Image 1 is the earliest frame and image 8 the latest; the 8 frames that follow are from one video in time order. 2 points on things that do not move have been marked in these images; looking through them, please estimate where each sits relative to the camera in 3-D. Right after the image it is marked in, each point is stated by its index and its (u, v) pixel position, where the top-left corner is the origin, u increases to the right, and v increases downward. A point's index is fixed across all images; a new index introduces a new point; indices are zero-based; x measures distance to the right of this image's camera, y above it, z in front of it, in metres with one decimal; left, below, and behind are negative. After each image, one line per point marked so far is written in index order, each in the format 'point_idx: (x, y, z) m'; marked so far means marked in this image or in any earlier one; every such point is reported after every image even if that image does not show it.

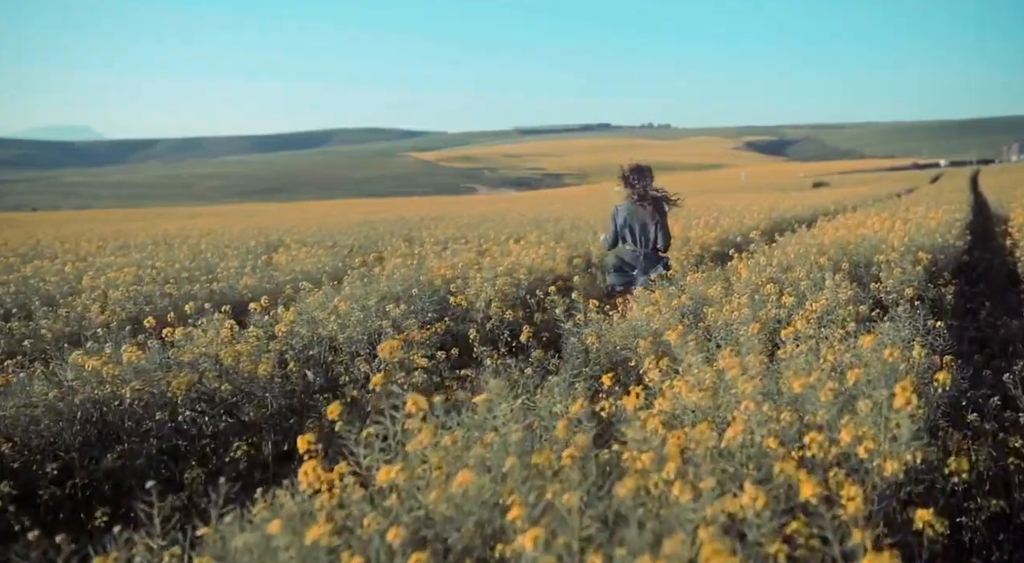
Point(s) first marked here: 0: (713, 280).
0: (+1.5, 0.0, +5.8) m
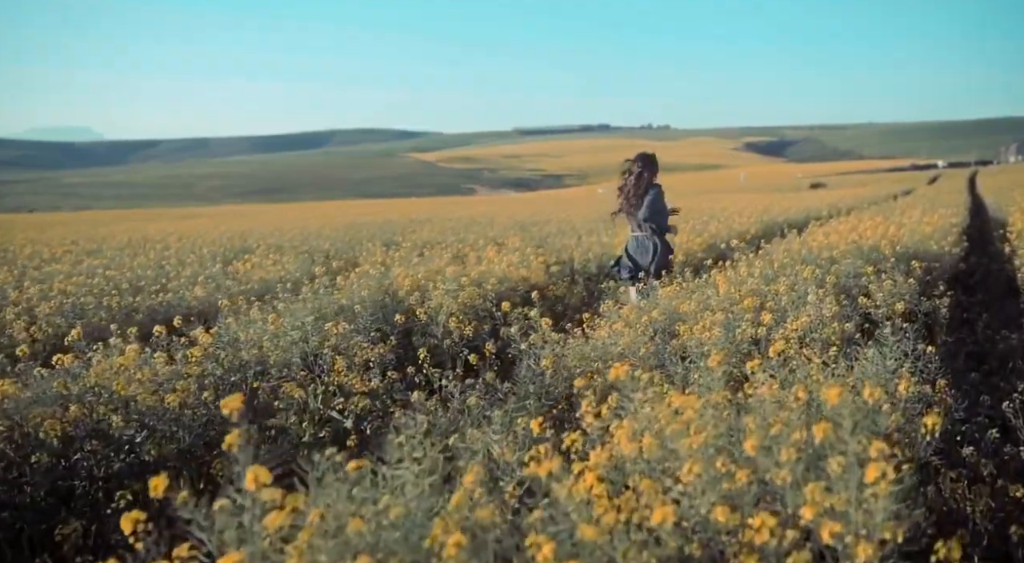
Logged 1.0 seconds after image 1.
0: (+1.2, -0.1, +5.4) m
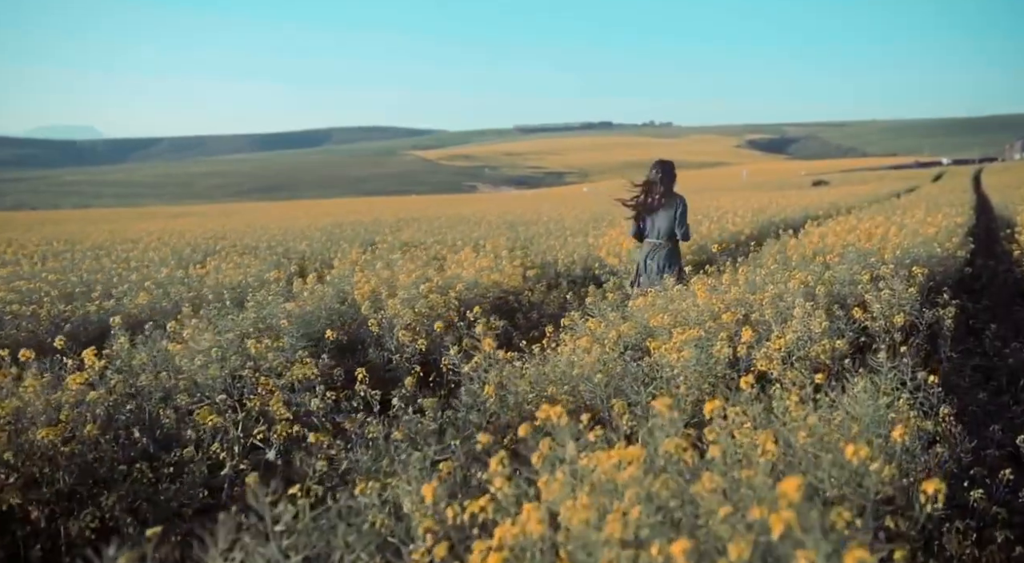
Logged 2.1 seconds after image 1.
0: (+1.0, -0.2, +4.9) m
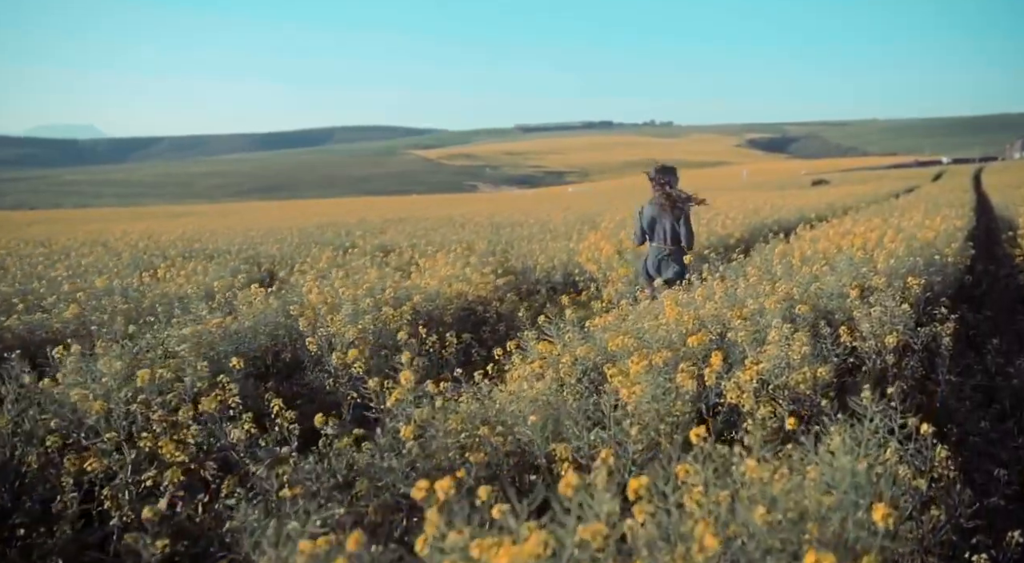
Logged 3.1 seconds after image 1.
0: (+0.7, -0.2, +4.4) m
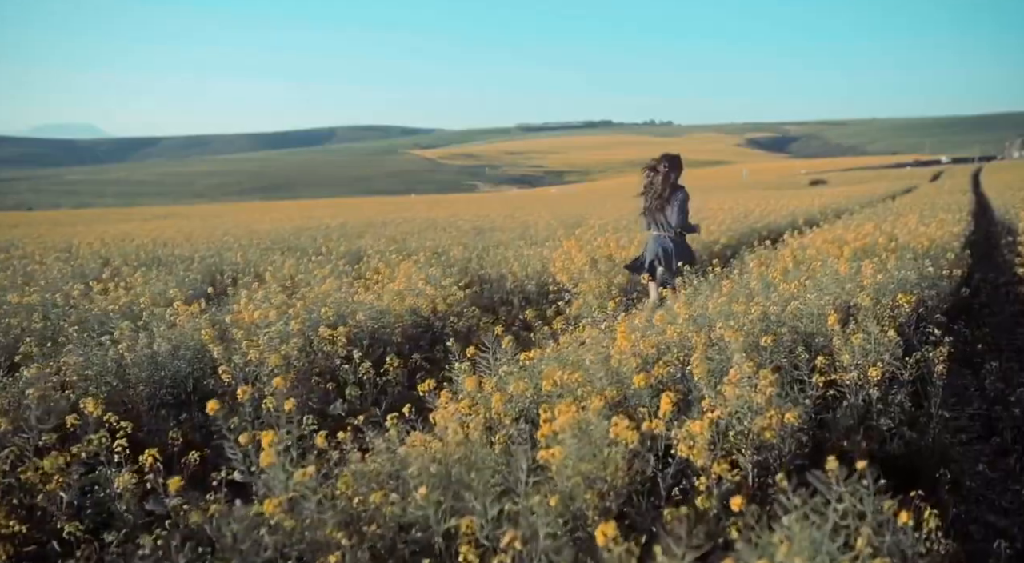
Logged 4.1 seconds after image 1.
0: (+0.3, -0.4, +3.9) m
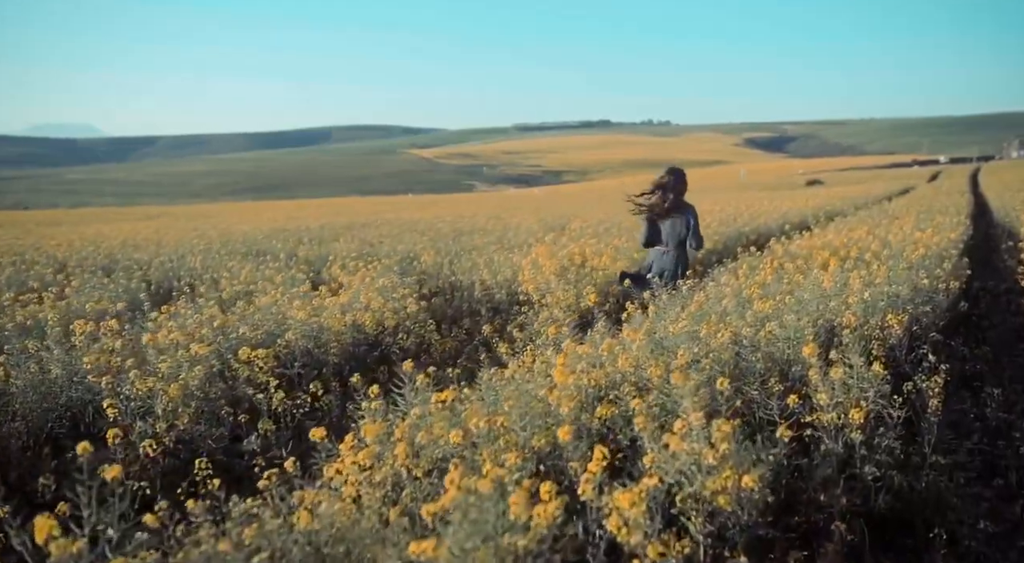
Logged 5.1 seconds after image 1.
0: (0.0, -0.5, +3.3) m
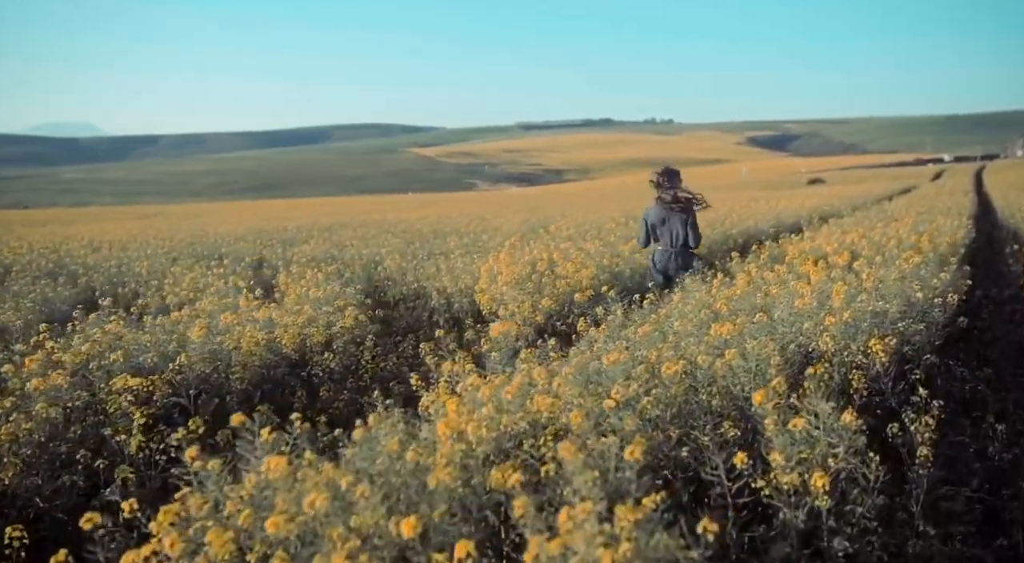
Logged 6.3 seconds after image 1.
0: (-0.4, -0.5, +2.7) m
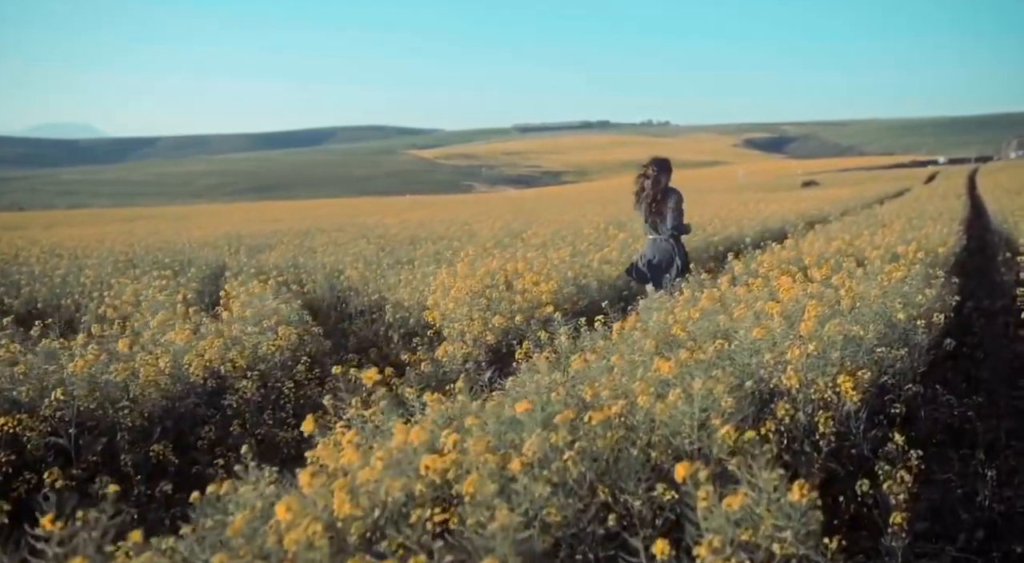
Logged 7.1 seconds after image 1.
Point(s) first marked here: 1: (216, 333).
0: (-0.8, -0.7, +2.2) m
1: (-2.0, -0.4, +4.9) m
